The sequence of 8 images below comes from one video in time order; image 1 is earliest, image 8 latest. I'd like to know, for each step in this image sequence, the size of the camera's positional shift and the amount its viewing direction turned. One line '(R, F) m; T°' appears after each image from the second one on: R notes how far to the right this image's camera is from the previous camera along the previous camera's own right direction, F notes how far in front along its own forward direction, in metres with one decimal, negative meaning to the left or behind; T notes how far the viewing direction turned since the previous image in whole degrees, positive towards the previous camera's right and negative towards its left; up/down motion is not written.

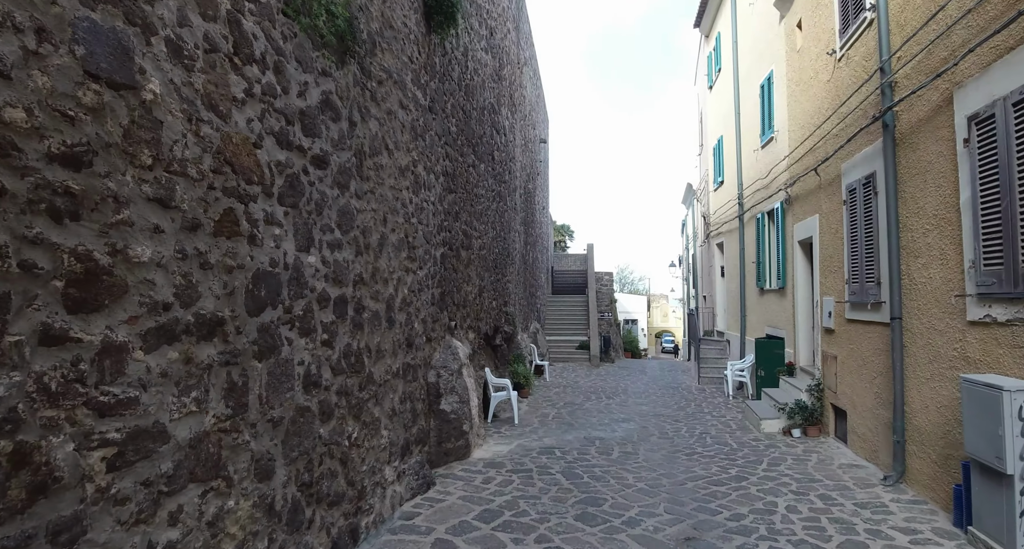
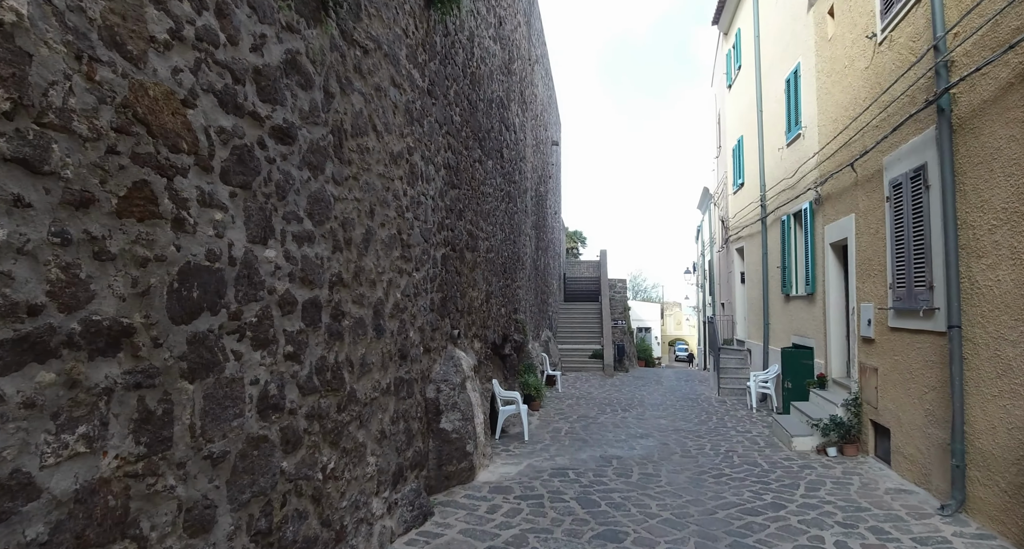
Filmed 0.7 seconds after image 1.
(0.0, +0.5) m; -1°
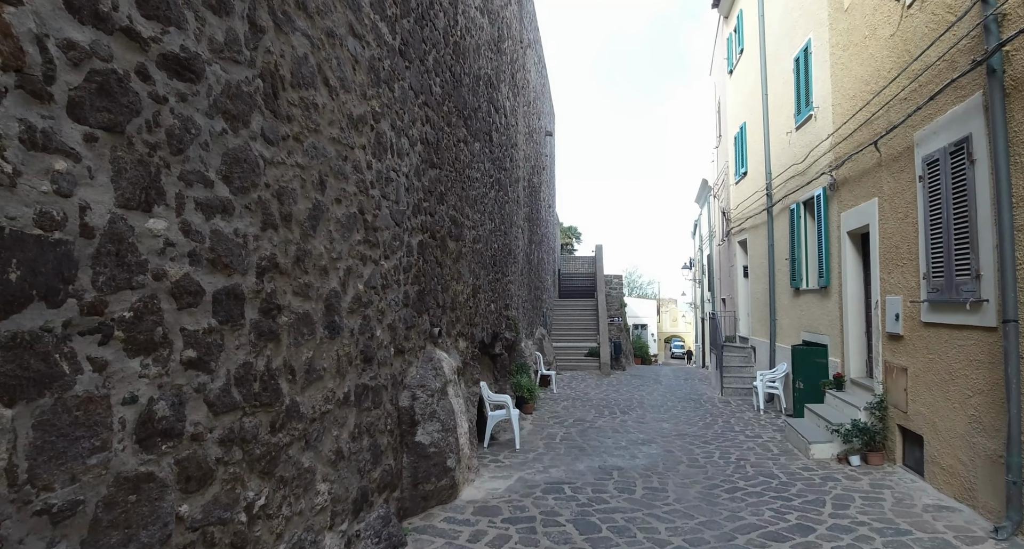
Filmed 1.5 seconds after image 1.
(+0.1, +0.6) m; 0°
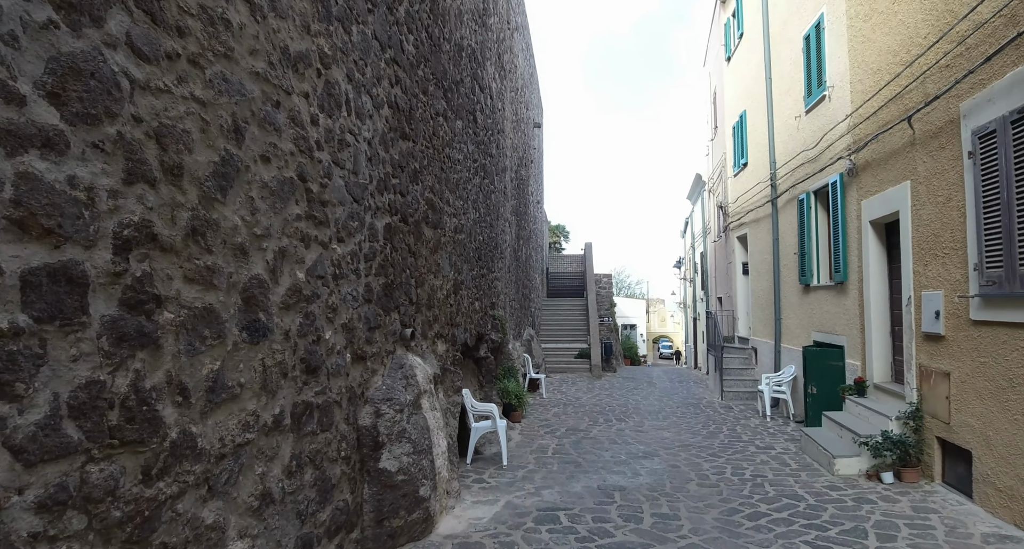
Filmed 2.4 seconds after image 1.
(0.0, +0.7) m; +1°
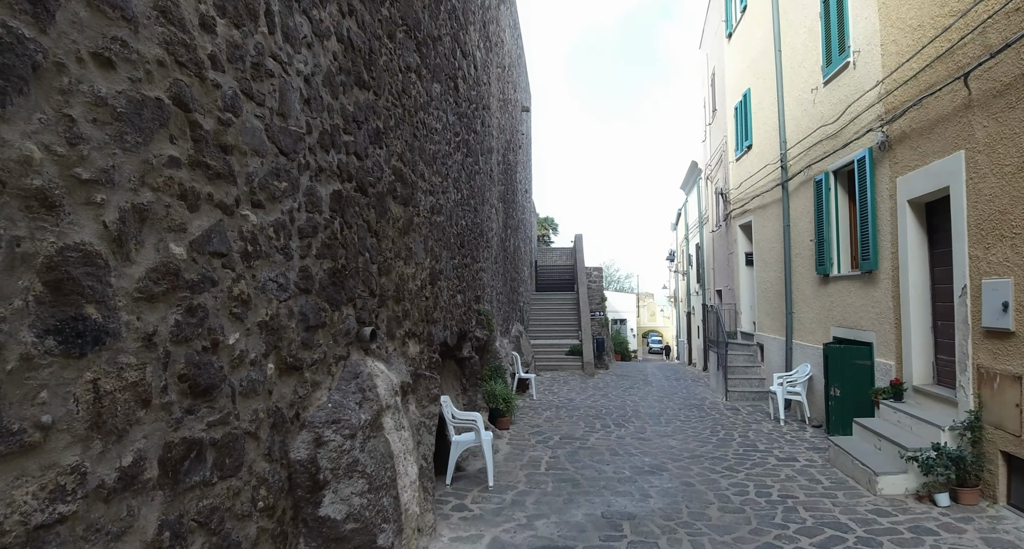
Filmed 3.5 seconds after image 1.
(0.0, +0.8) m; +1°
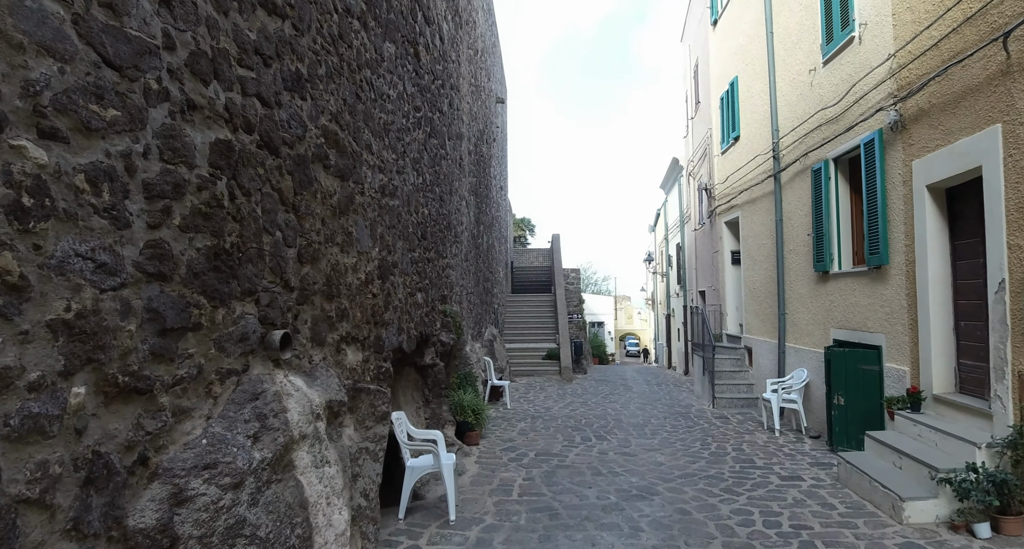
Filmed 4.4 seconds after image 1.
(+0.1, +0.7) m; +2°
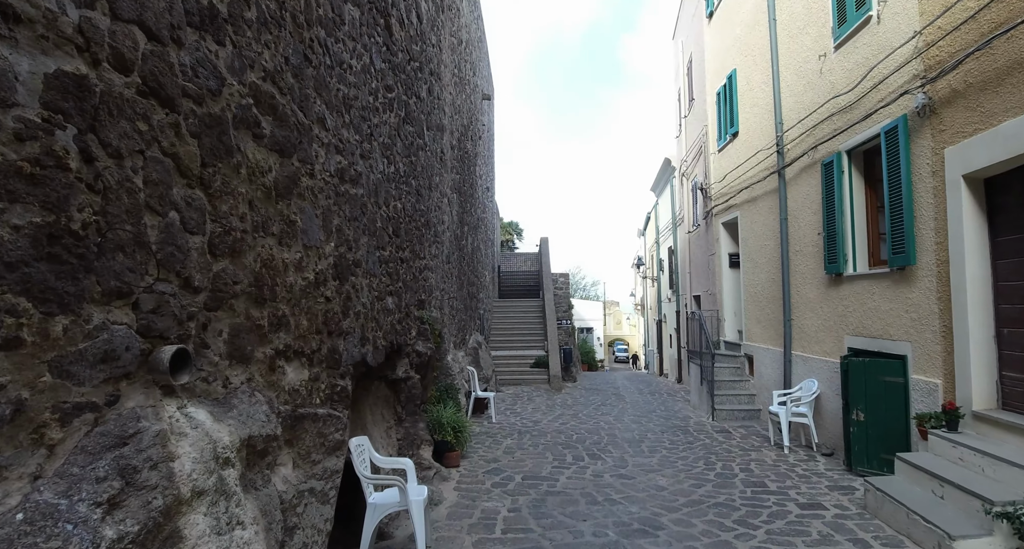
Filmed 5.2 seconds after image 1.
(0.0, +0.6) m; +1°
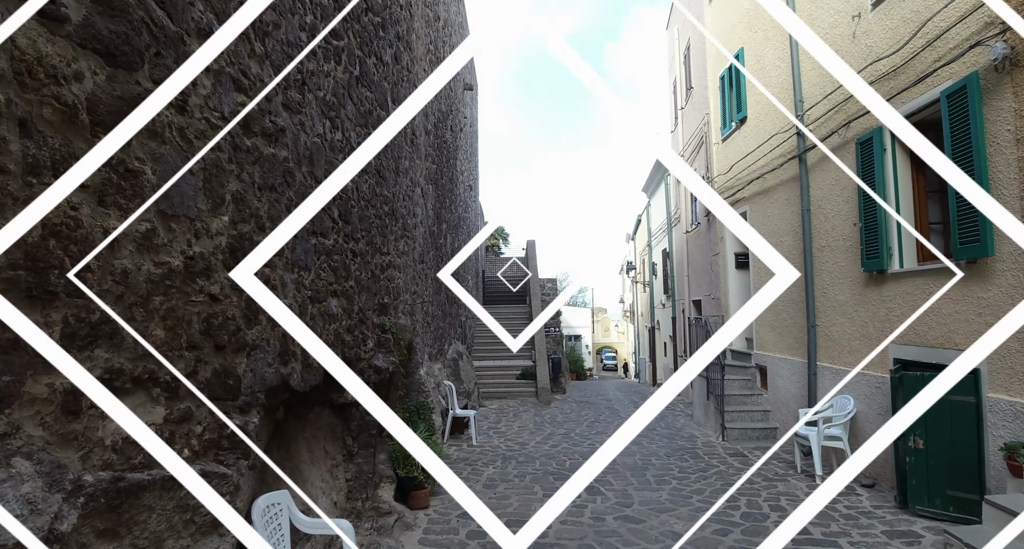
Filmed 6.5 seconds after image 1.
(0.0, +0.9) m; +1°
